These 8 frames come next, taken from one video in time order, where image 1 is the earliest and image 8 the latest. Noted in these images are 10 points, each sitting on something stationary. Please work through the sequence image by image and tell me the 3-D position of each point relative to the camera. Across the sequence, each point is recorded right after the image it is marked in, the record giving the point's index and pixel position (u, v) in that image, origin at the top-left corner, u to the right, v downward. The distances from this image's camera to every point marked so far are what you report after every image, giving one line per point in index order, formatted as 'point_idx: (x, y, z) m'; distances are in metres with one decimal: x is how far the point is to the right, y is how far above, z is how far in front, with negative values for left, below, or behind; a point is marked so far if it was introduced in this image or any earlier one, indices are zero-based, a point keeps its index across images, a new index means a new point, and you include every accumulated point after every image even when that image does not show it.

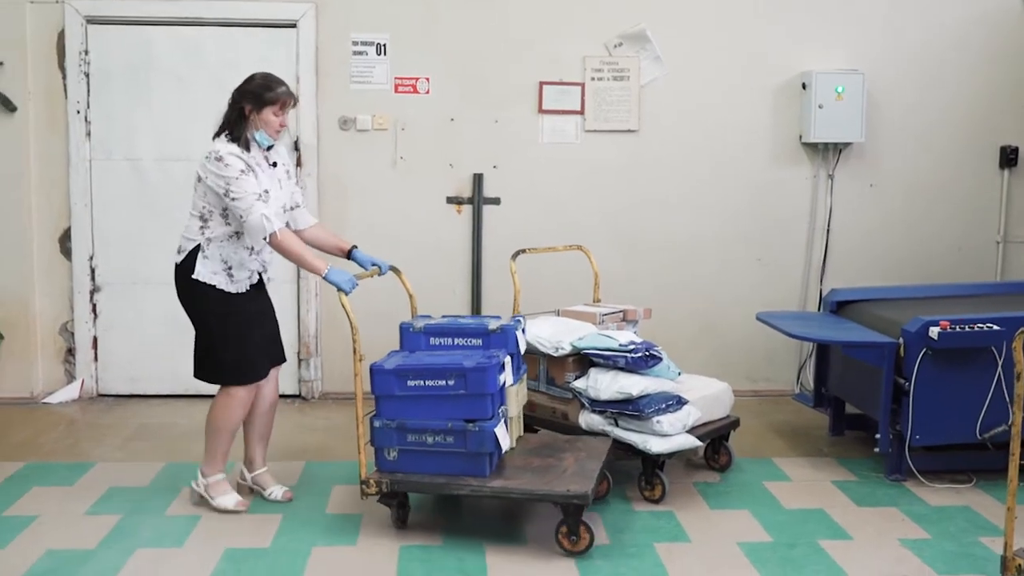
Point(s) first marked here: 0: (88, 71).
0: (-1.8, +0.9, +4.4) m
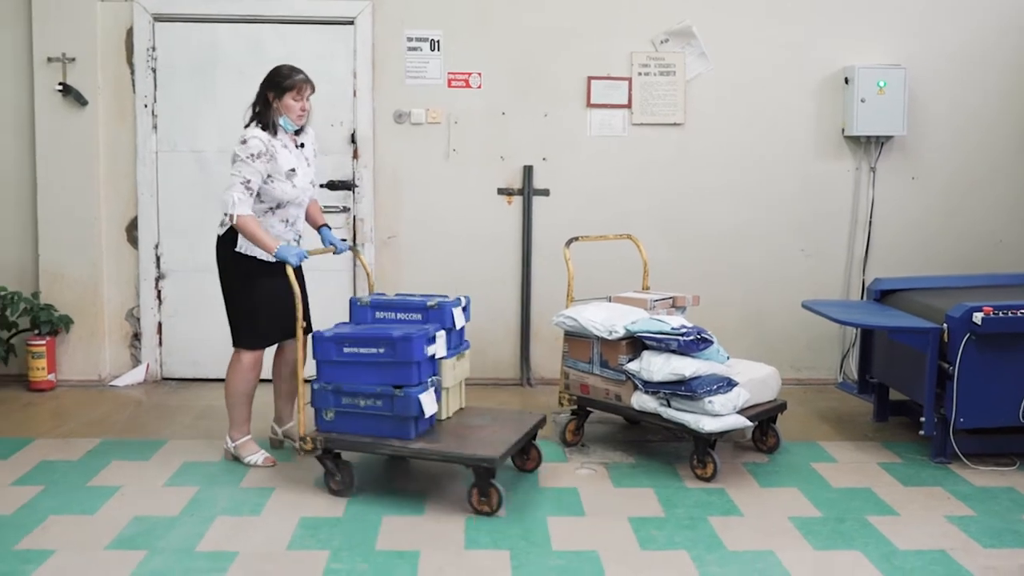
0: (-1.6, +1.0, +4.6) m
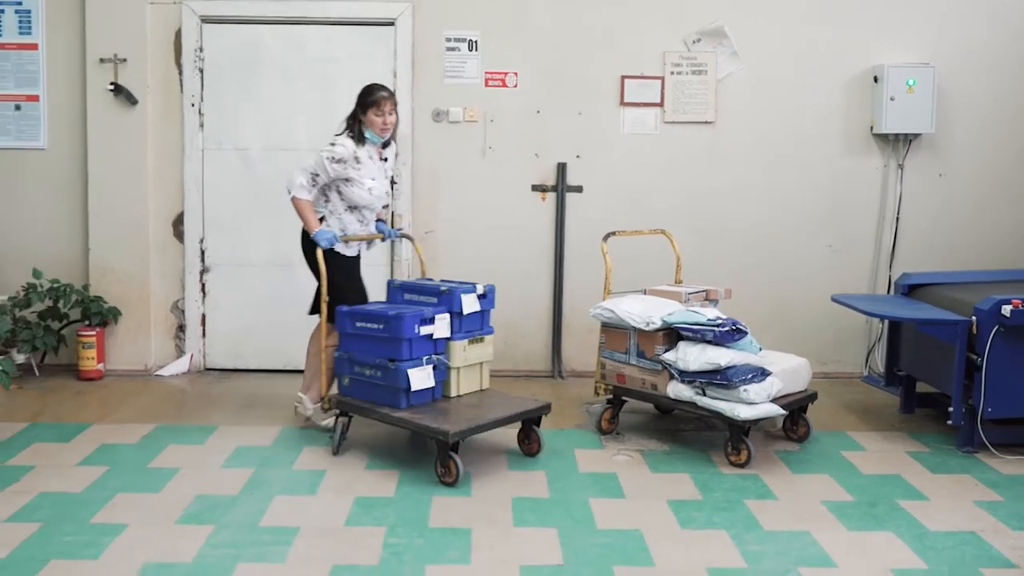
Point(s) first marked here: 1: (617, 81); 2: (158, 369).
0: (-1.4, +1.0, +4.7) m
1: (+0.5, +1.0, +4.8) m
2: (-1.7, -0.4, +4.9) m
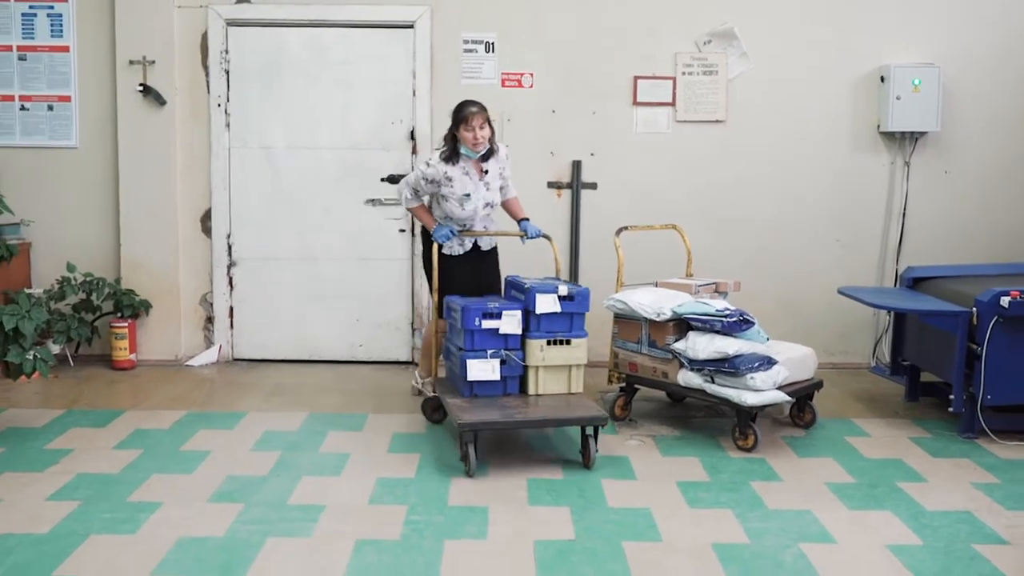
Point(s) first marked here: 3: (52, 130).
0: (-1.4, +1.0, +4.9) m
1: (+0.6, +1.0, +4.9) m
2: (-1.6, -0.4, +5.1) m
3: (-2.2, +0.8, +4.9) m
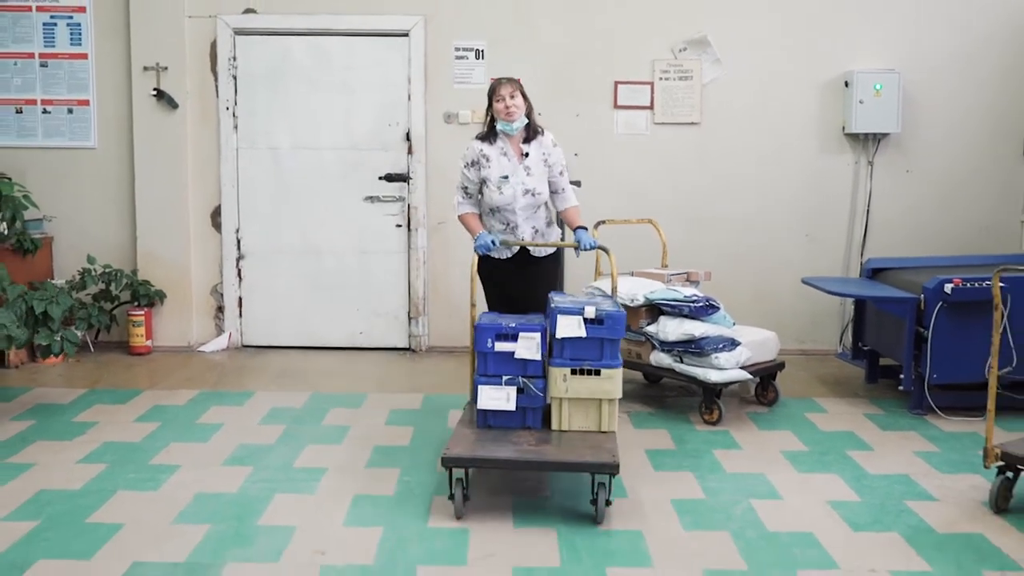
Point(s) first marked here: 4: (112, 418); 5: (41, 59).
0: (-1.4, +1.1, +5.2) m
1: (+0.5, +1.0, +5.3) m
2: (-1.7, -0.3, +5.4) m
3: (-2.3, +0.8, +5.3) m
4: (-1.6, -0.5, +4.0) m
5: (-2.4, +1.2, +5.2) m
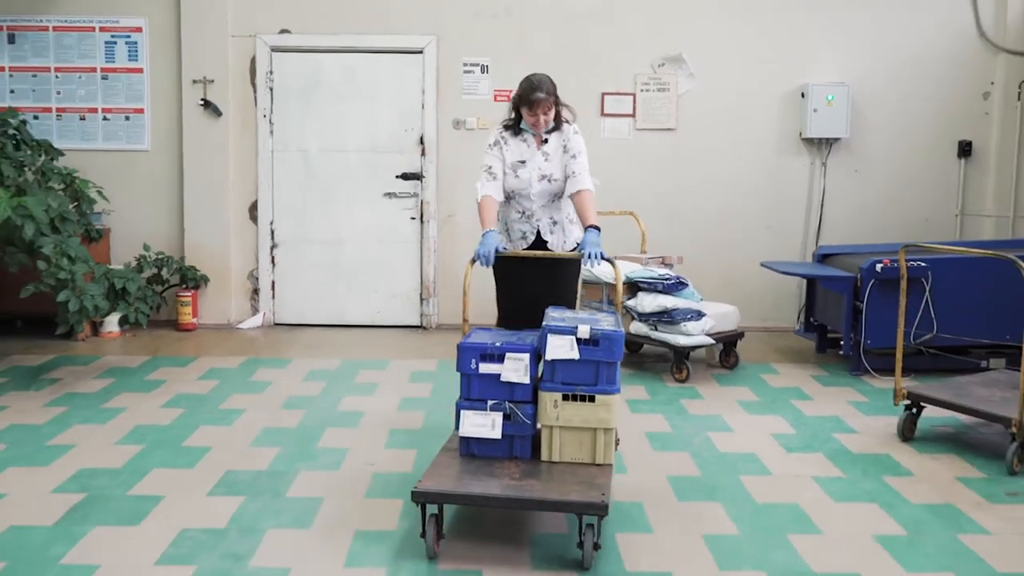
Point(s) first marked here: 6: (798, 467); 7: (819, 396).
0: (-1.4, +1.2, +6.0) m
1: (+0.5, +1.1, +6.1) m
2: (-1.7, -0.2, +6.2) m
3: (-2.3, +0.9, +6.0) m
4: (-1.5, -0.4, +4.8) m
5: (-2.4, +1.3, +6.0) m
6: (+1.0, -0.6, +3.5) m
7: (+1.4, -0.5, +4.6) m
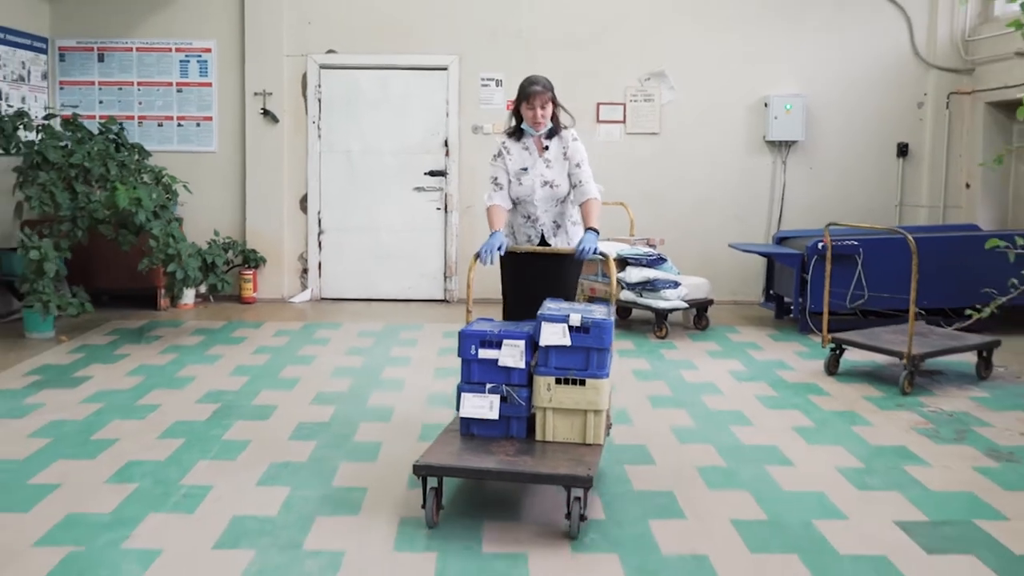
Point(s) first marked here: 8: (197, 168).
0: (-1.3, +1.3, +7.1) m
1: (+0.6, +1.3, +7.2) m
2: (-1.6, -0.1, +7.3) m
3: (-2.2, +1.0, +7.1) m
4: (-1.5, -0.3, +5.9) m
5: (-2.3, +1.4, +7.1) m
6: (+1.1, -0.5, +4.7) m
7: (+1.4, -0.3, +5.7) m
8: (-2.2, +0.8, +7.2) m
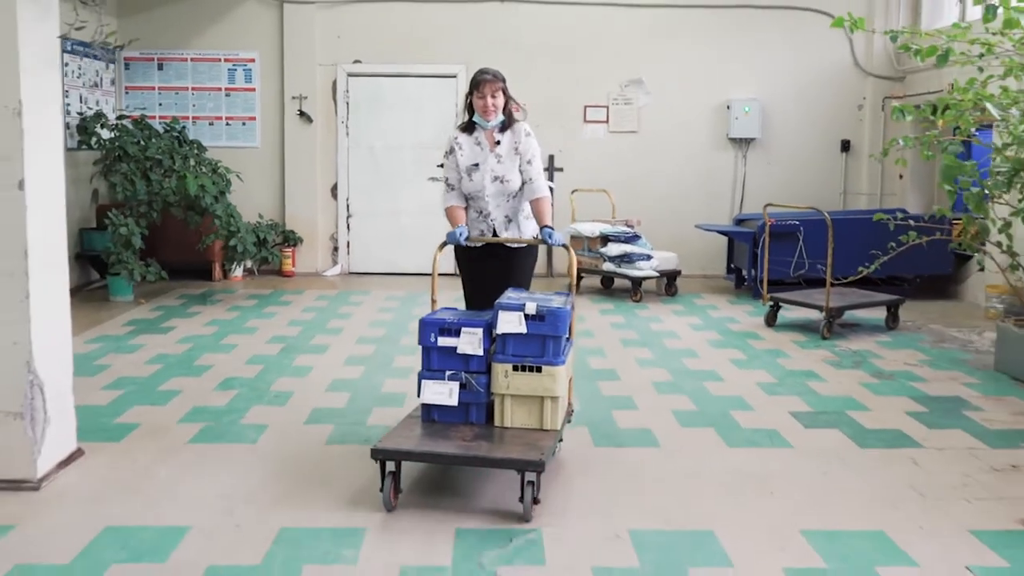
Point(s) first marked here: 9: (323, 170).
0: (-1.3, +1.5, +8.3) m
1: (+0.6, +1.5, +8.4) m
2: (-1.6, +0.1, +8.5) m
3: (-2.2, +1.2, +8.3) m
4: (-1.5, -0.1, +7.1) m
5: (-2.3, +1.6, +8.3) m
6: (+1.1, -0.3, +5.9) m
7: (+1.5, -0.1, +6.9) m
8: (-2.2, +1.0, +8.4) m
9: (-1.6, +1.0, +8.4) m
